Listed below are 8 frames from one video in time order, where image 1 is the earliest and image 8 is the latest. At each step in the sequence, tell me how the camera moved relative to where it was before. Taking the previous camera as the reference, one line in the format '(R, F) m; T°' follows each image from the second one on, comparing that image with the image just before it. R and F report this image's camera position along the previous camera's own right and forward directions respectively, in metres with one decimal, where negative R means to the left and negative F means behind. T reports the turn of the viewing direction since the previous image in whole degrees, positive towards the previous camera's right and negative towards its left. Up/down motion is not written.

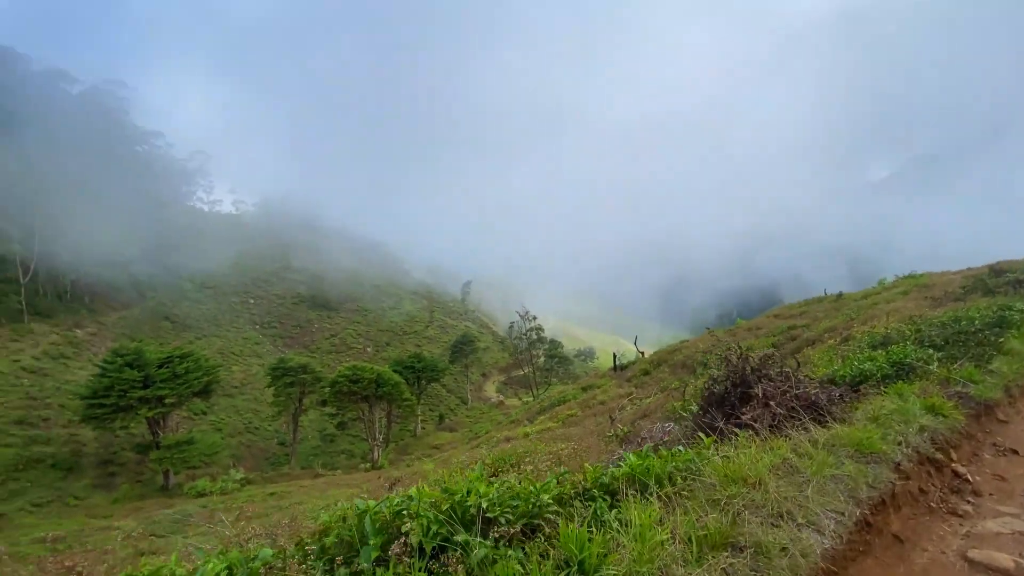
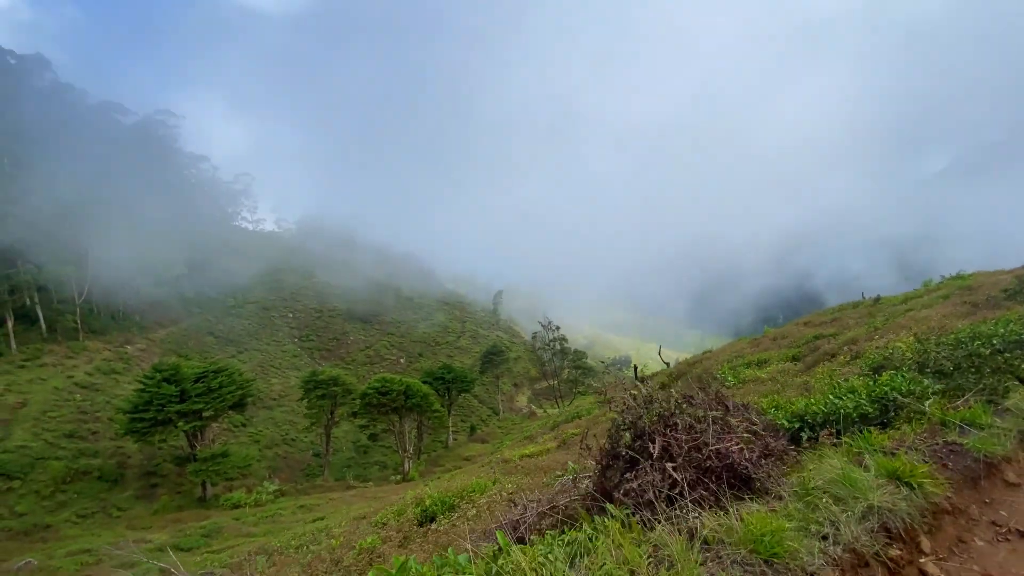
(+0.8, +0.5) m; -4°
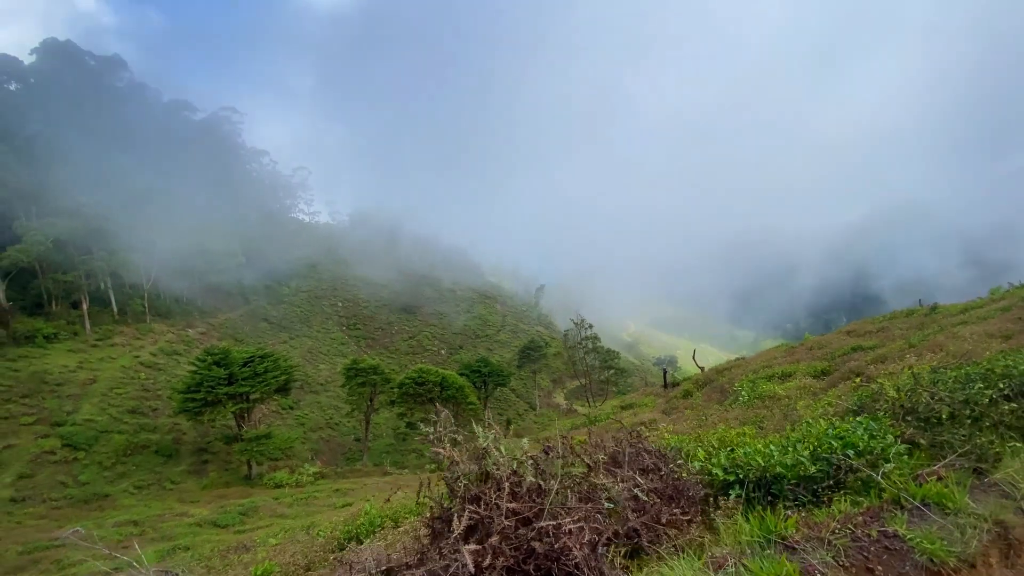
(+0.7, +0.4) m; -6°
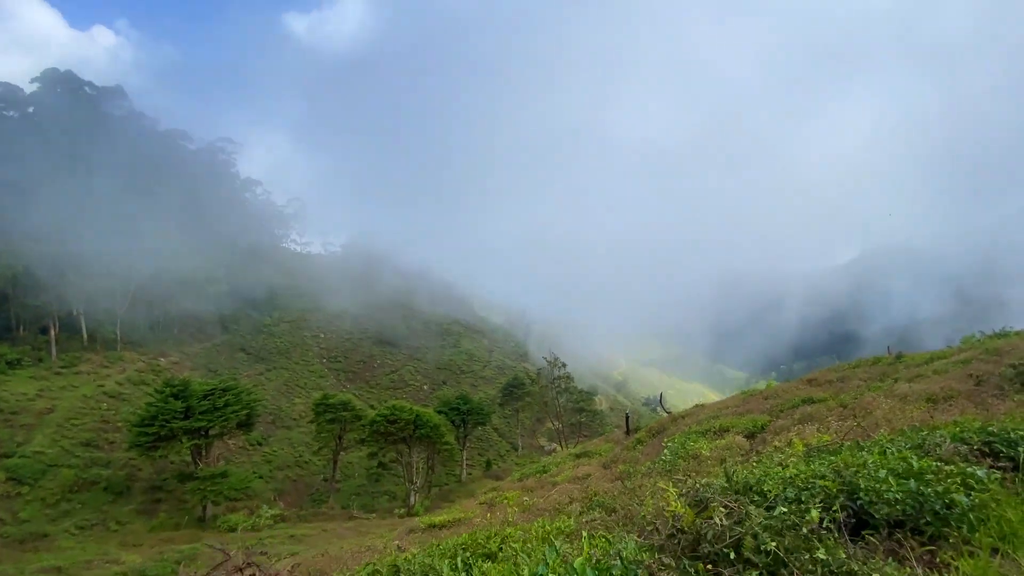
(+1.2, +0.7) m; 0°
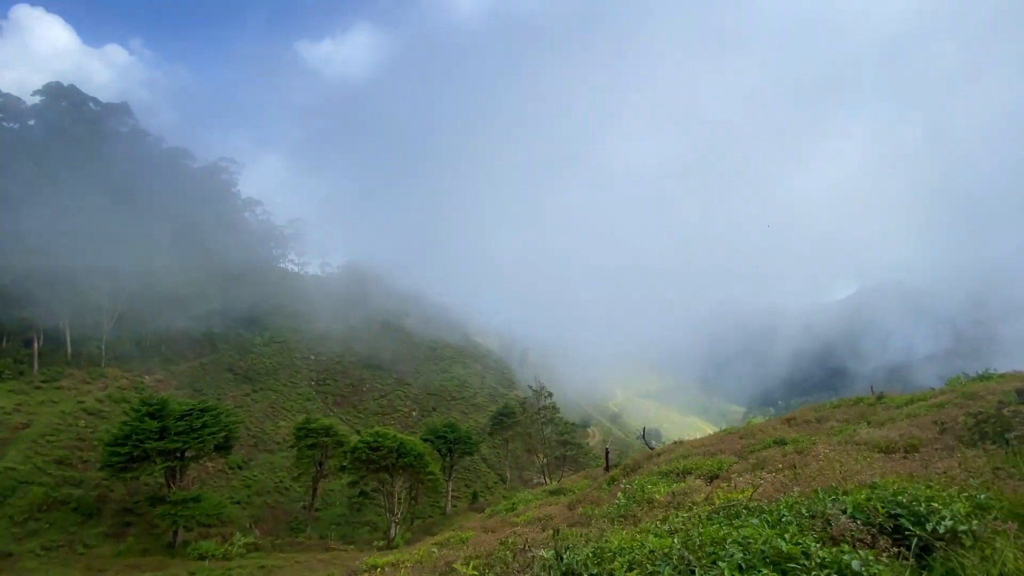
(+0.6, +0.3) m; 0°
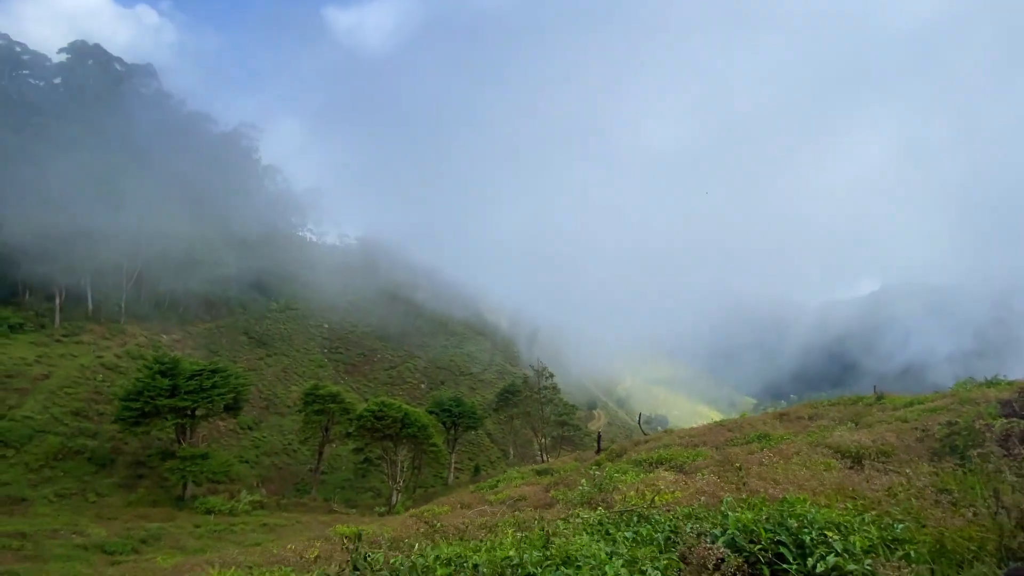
(+0.5, +0.2) m; -2°
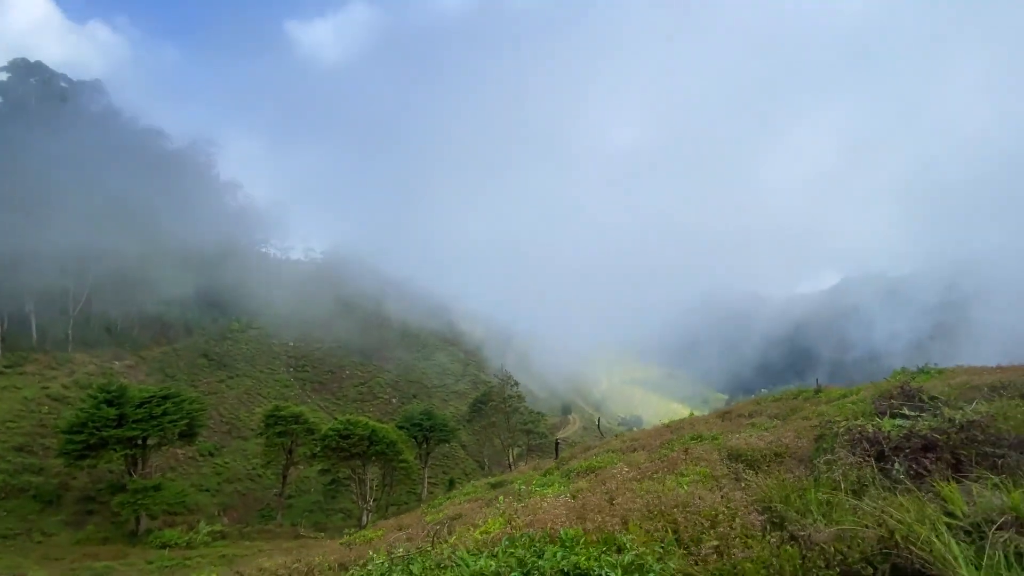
(+0.7, +0.2) m; +3°
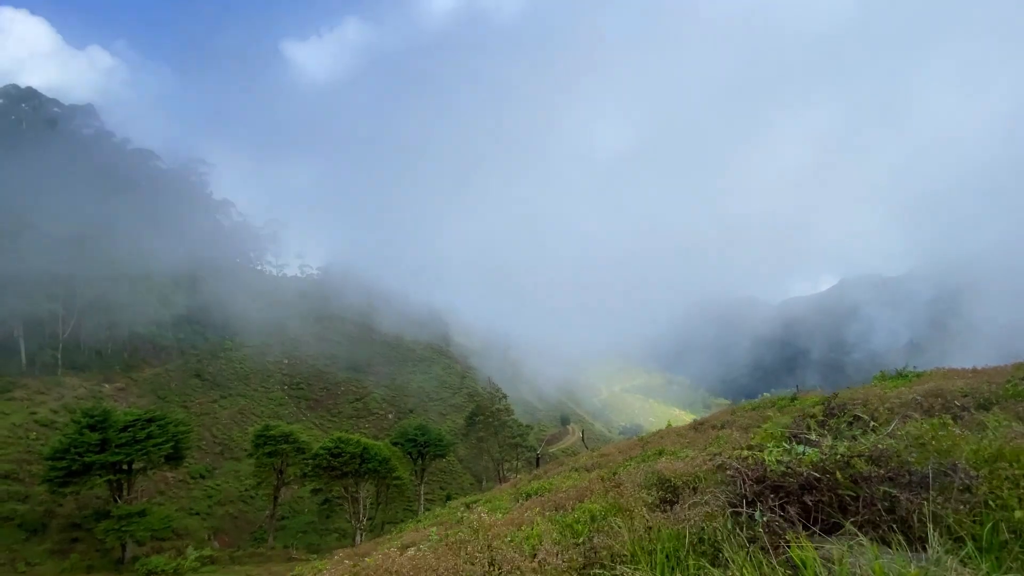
(+0.7, +0.3) m; 0°
